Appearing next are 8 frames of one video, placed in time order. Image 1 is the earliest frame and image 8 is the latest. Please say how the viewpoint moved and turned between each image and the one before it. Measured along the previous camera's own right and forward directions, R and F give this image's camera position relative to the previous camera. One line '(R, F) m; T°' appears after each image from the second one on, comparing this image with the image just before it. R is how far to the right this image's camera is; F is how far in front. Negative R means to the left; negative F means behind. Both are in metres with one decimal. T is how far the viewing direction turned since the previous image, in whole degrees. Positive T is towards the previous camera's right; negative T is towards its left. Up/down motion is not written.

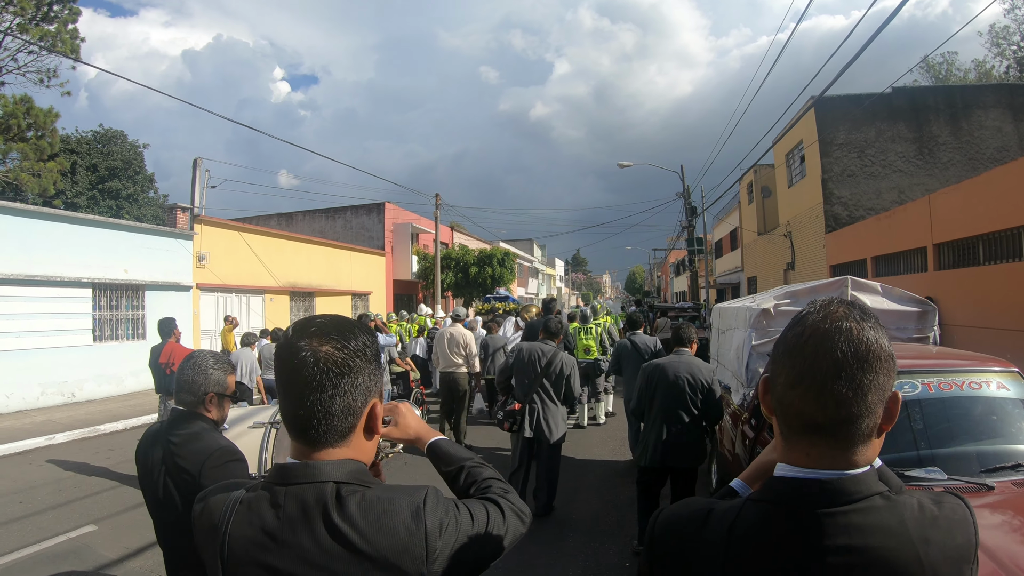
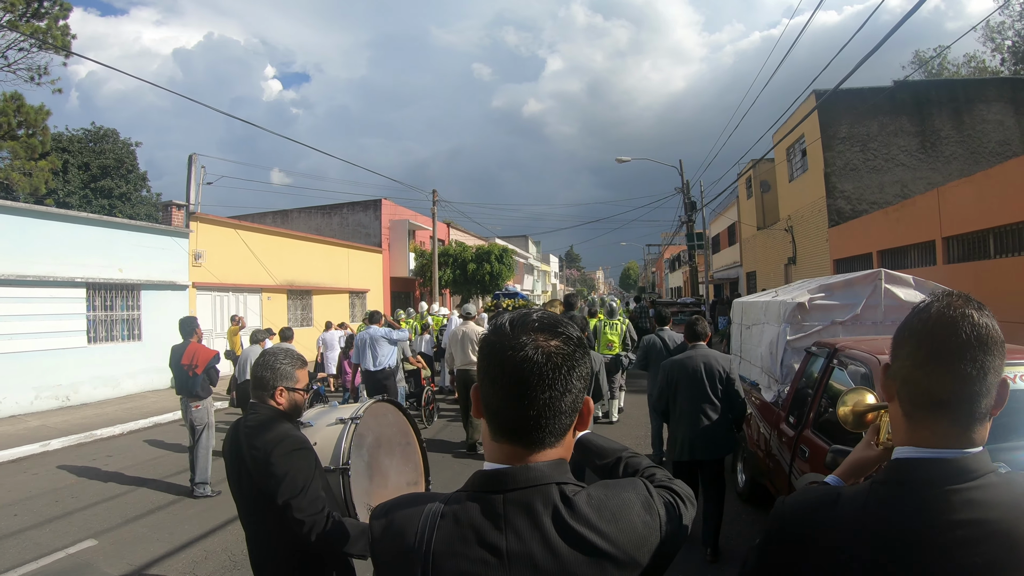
(-0.2, +0.2) m; 0°
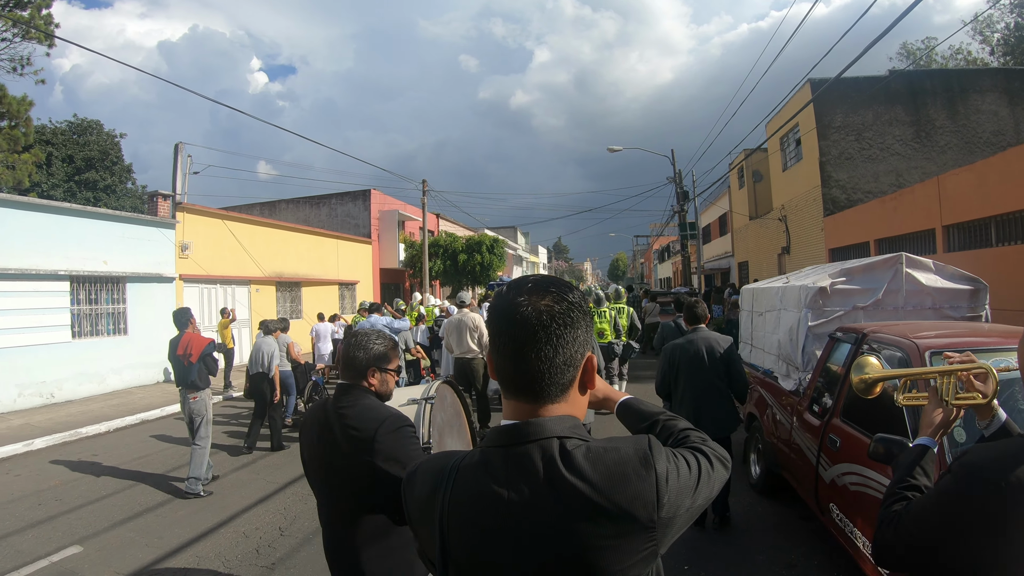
(-0.1, +0.2) m; +1°
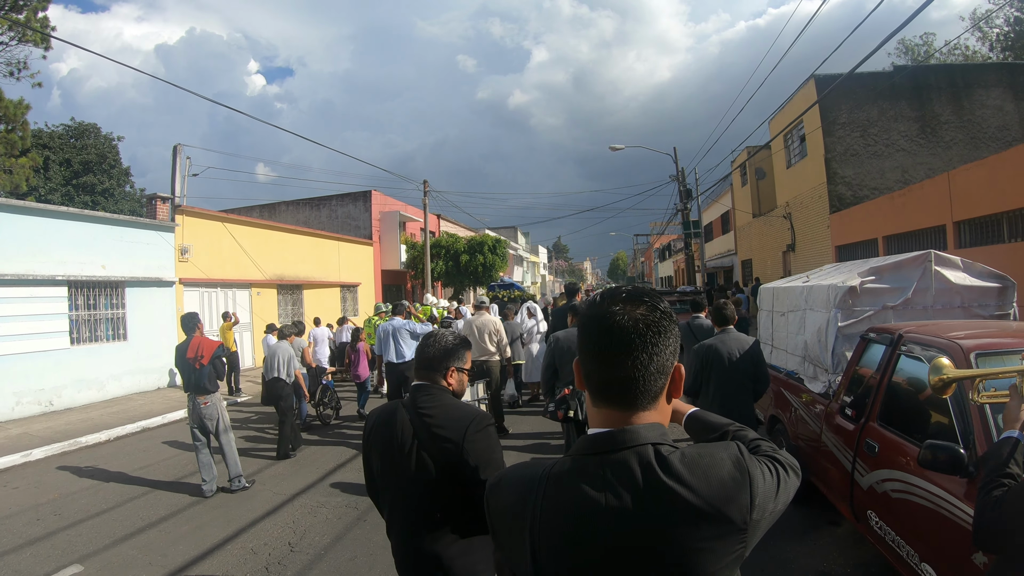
(-0.1, +0.1) m; 0°
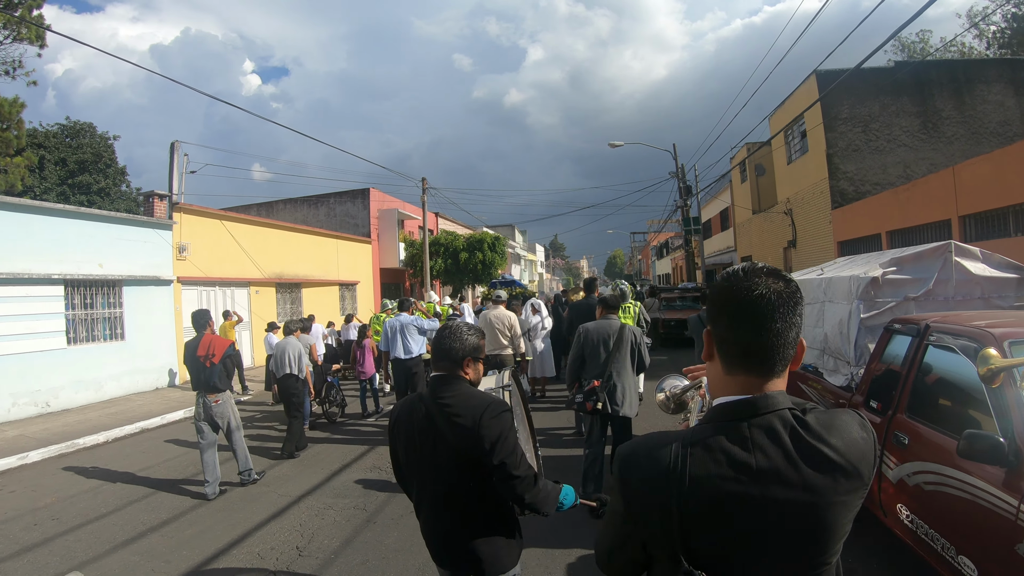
(-0.1, +0.1) m; 0°
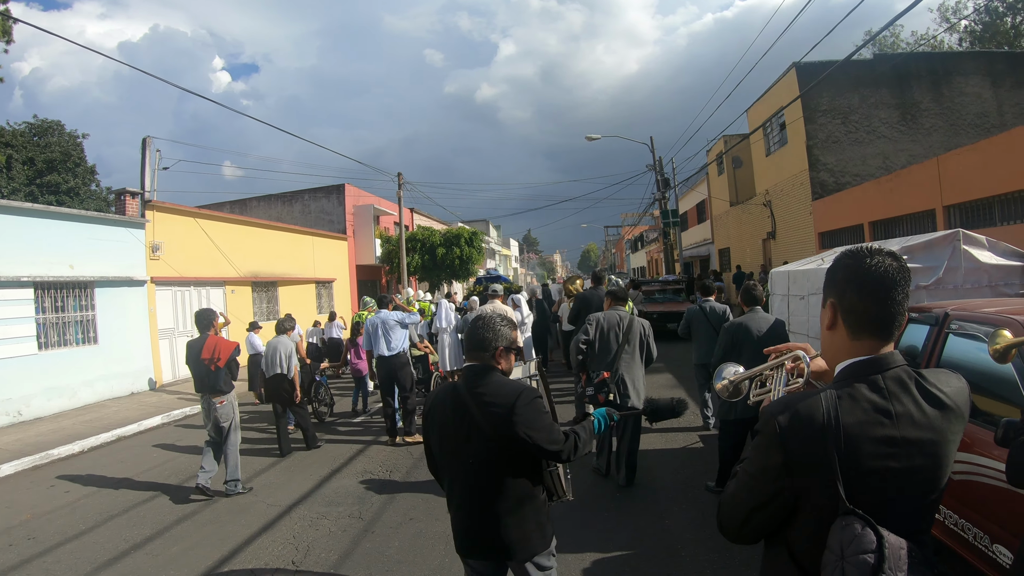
(-0.2, +0.2) m; +2°
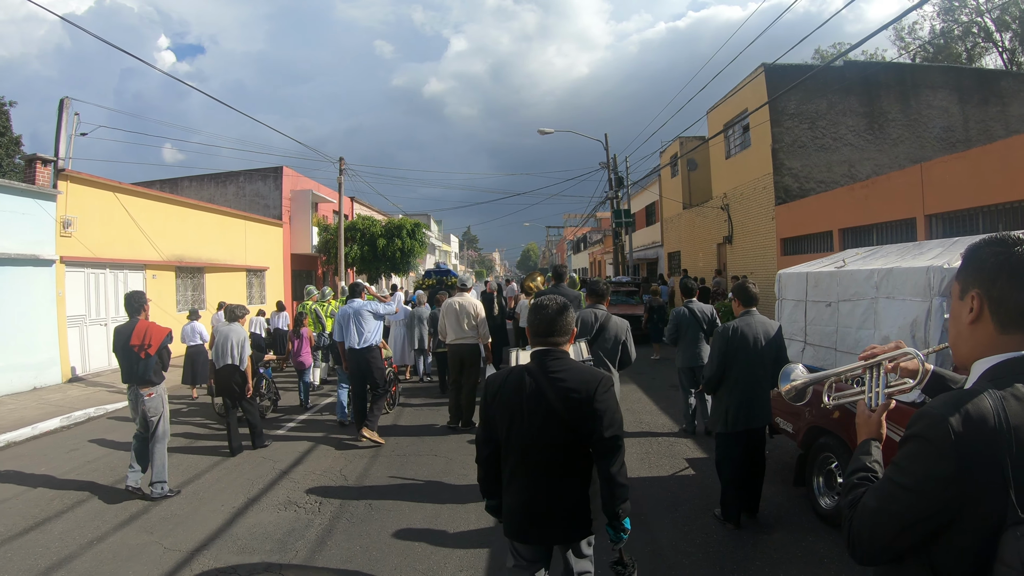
(-0.1, +0.9) m; +5°
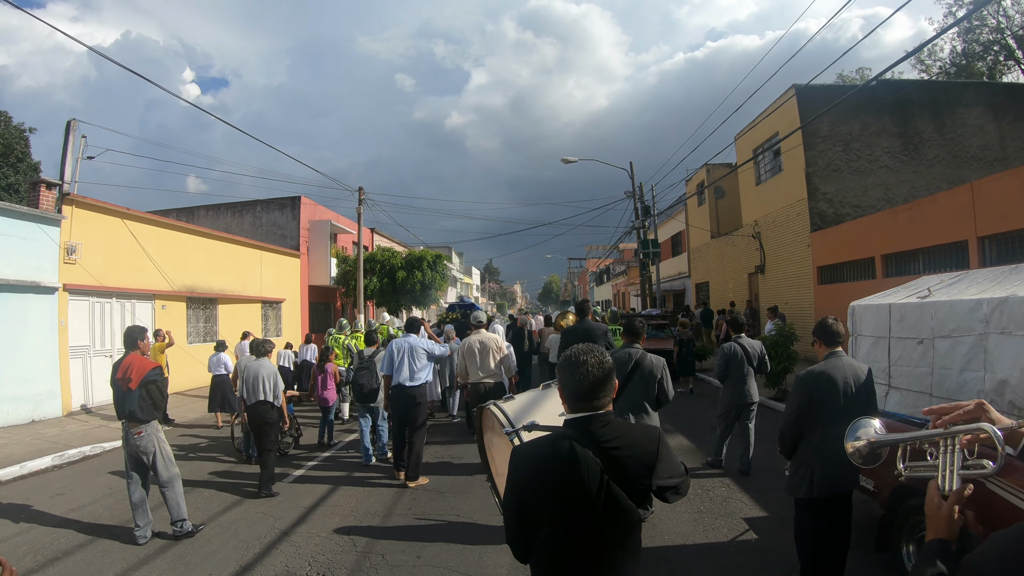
(-0.1, +0.6) m; -1°
